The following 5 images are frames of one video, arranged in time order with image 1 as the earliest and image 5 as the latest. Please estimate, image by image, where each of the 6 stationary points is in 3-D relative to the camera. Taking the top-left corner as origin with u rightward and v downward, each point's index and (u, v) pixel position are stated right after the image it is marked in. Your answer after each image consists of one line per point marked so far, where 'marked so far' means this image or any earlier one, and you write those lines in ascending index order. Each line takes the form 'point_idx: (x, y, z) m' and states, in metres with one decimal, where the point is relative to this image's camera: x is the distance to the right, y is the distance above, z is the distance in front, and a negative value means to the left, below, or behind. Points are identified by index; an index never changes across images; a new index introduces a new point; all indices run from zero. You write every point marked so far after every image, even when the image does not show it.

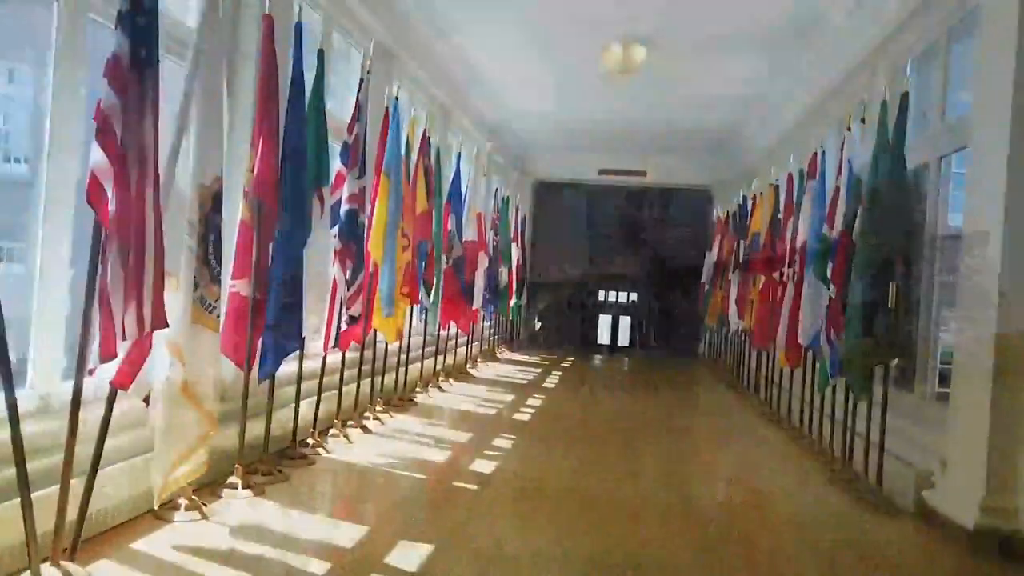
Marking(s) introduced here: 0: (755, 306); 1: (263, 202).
0: (+1.9, -0.2, +5.7) m
1: (-0.9, +0.3, +2.6) m
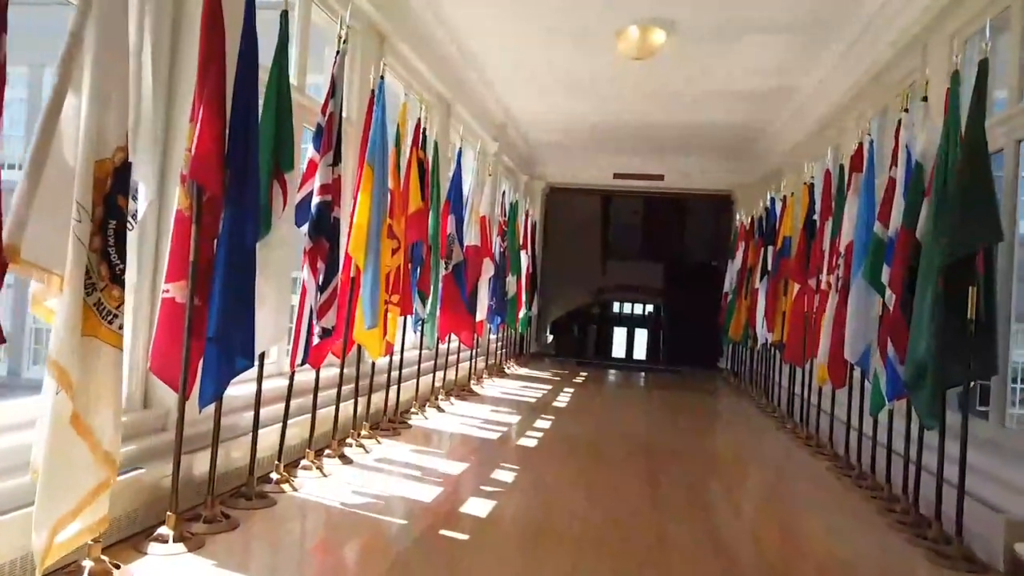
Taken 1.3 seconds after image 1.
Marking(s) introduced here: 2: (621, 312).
0: (+2.0, -0.2, +5.2) m
1: (-0.9, +0.3, +2.1) m
2: (+1.5, -0.3, +10.1) m
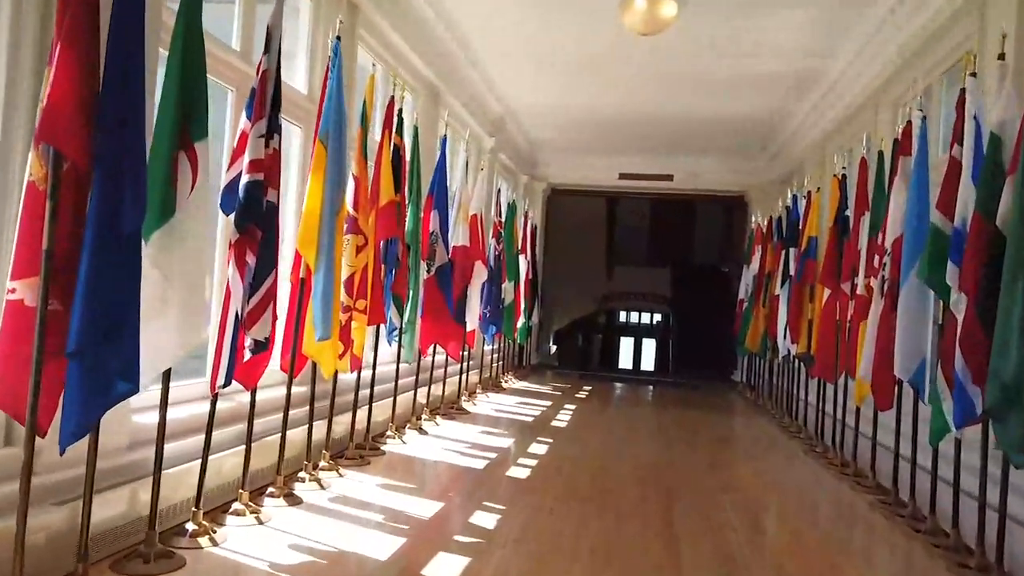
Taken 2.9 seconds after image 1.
0: (+1.9, -0.3, +4.6) m
1: (-1.0, +0.3, +1.6) m
2: (+1.5, -0.4, +9.5) m
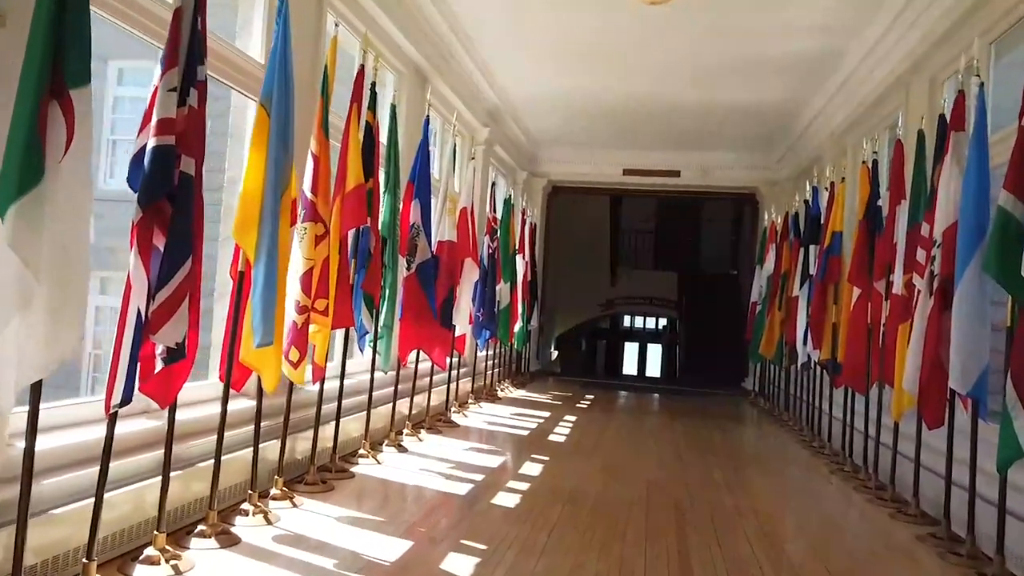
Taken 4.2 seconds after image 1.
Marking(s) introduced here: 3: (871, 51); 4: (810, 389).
0: (+1.9, -0.3, +4.1) m
1: (-1.0, +0.3, +1.1) m
2: (+1.5, -0.5, +9.0) m
3: (+2.2, +1.5, +4.5) m
4: (+2.2, -0.7, +5.4) m
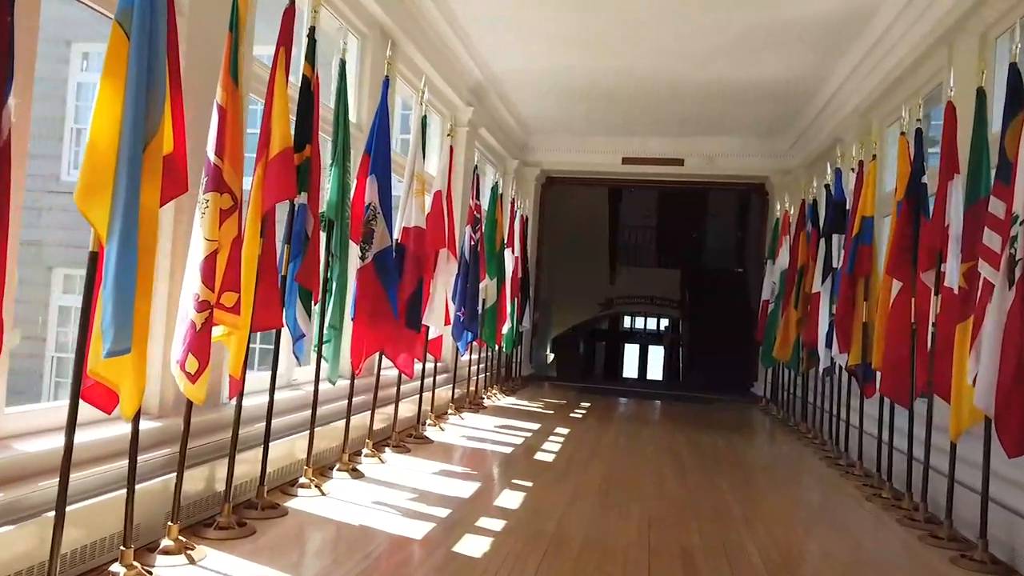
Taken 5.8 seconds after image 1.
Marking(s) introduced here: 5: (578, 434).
0: (+1.8, -0.2, +3.5) m
1: (-1.1, +0.3, +0.5) m
2: (+1.4, -0.4, +8.4) m
3: (+2.1, +1.5, +3.9) m
4: (+2.1, -0.7, +4.8) m
5: (+0.4, -1.0, +4.9) m
